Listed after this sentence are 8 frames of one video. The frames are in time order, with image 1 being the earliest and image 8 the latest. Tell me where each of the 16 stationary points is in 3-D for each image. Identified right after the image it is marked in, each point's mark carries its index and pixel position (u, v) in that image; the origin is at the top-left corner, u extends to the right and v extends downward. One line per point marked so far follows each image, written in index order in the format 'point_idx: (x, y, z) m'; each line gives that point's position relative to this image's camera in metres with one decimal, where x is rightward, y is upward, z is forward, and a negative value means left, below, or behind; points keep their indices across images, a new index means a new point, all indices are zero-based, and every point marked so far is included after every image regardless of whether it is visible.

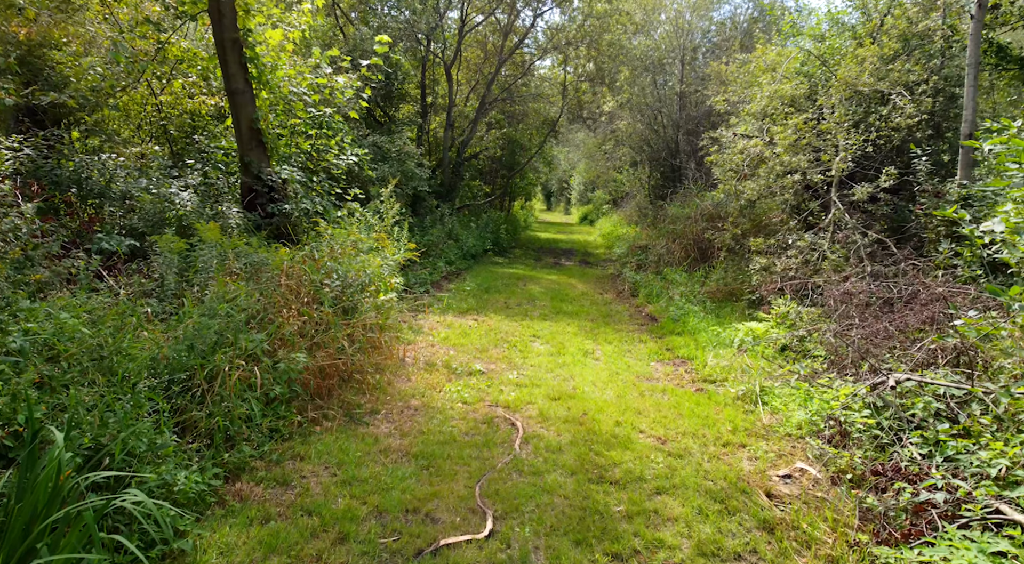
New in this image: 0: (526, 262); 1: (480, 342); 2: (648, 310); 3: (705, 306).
0: (+0.4, +0.5, +17.8) m
1: (-0.4, -0.8, +8.5) m
2: (+2.2, -0.5, +11.3) m
3: (+3.0, -0.4, +10.6) m
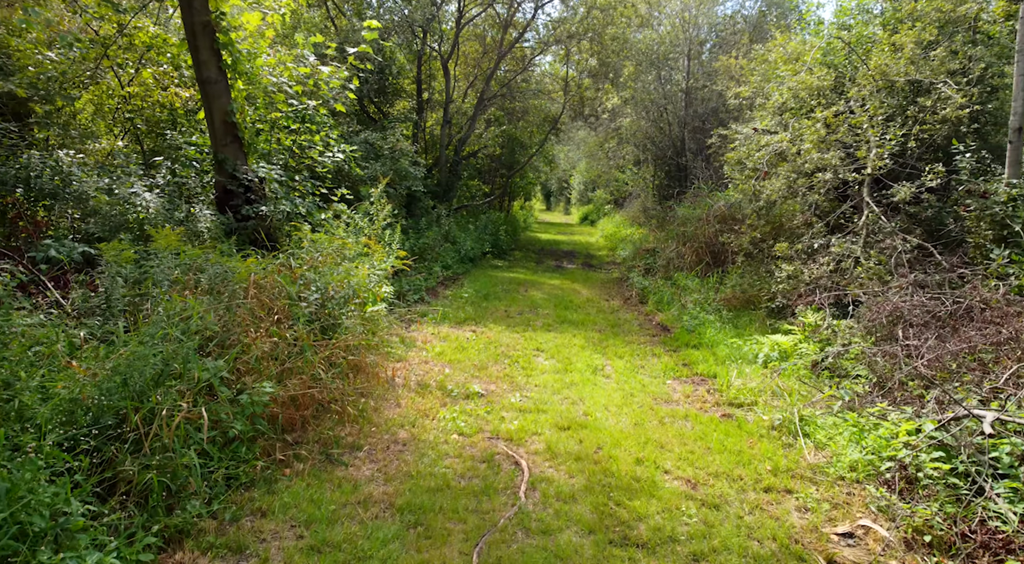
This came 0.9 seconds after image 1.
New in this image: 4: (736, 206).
0: (+0.4, +0.4, +17.0) m
1: (-0.4, -0.9, +7.8) m
2: (+2.2, -0.6, +10.5) m
3: (+3.0, -0.5, +9.8) m
4: (+3.7, +1.2, +11.5) m
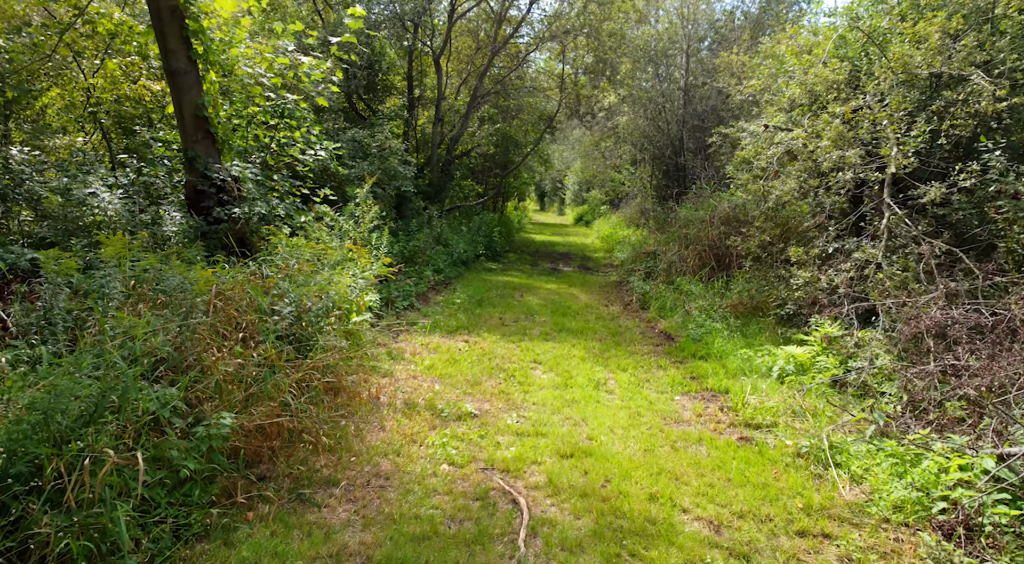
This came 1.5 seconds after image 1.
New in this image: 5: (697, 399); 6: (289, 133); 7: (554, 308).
0: (+0.3, +0.4, +16.5) m
1: (-0.4, -0.9, +7.2) m
2: (+2.1, -0.6, +10.0) m
3: (+2.9, -0.6, +9.3) m
4: (+3.6, +1.2, +10.9) m
5: (+1.8, -1.1, +6.8) m
6: (-2.5, +1.6, +7.7) m
7: (+0.7, -0.4, +11.2) m
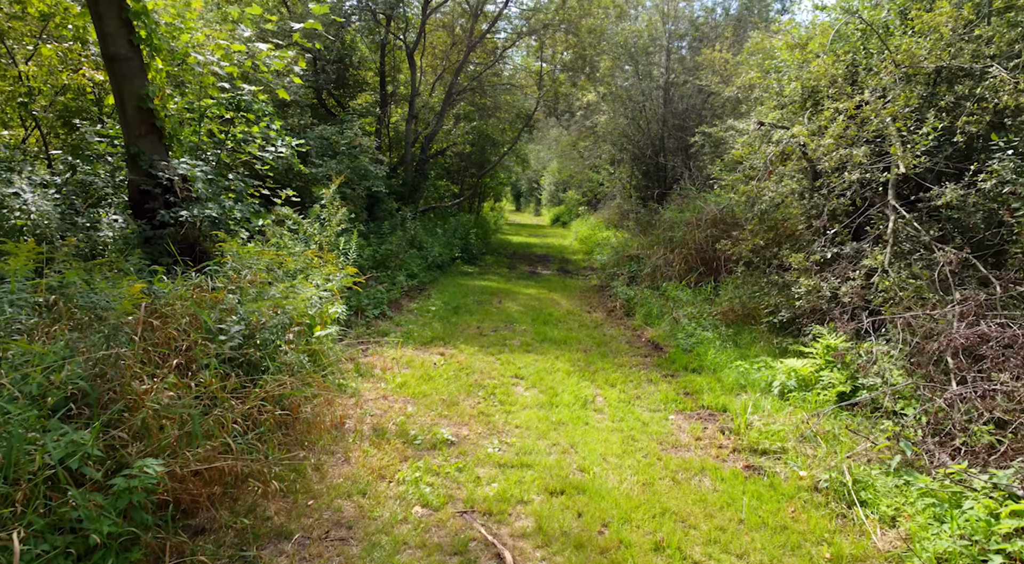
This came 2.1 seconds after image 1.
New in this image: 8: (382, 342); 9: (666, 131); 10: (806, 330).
0: (-0.3, +0.3, +15.9) m
1: (-0.6, -1.0, +6.6) m
2: (+1.8, -0.7, +9.5) m
3: (+2.7, -0.7, +8.8) m
4: (+3.3, +1.1, +10.5) m
5: (+1.6, -1.2, +6.3) m
6: (-2.7, +1.5, +7.0) m
7: (+0.3, -0.5, +10.6) m
8: (-1.5, -0.7, +8.1) m
9: (+3.8, +3.7, +17.2) m
10: (+3.4, -0.6, +8.0) m
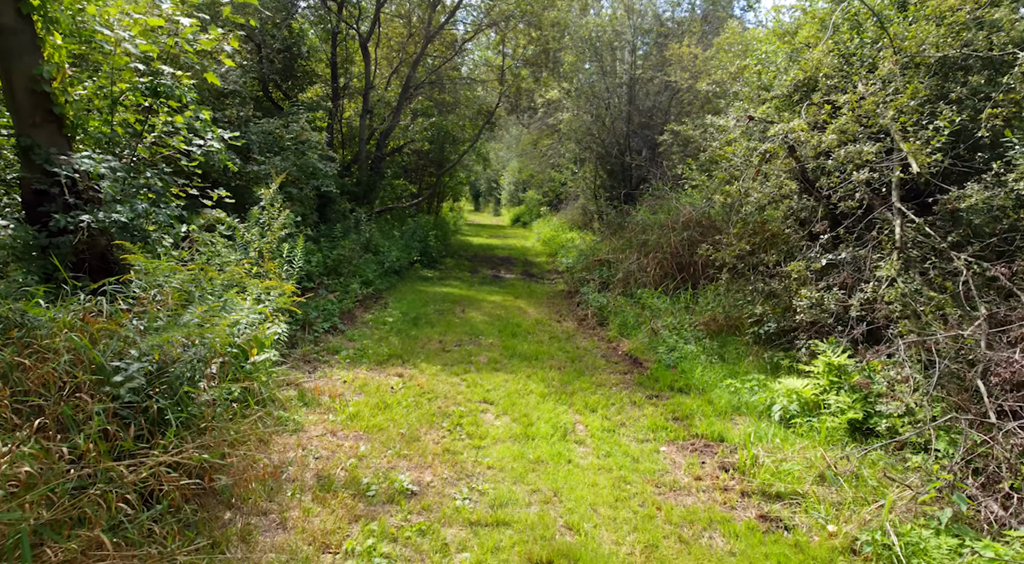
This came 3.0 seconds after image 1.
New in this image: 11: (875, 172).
0: (-1.1, +0.1, +15.0) m
1: (-0.9, -1.1, +5.7) m
2: (+1.4, -0.8, +8.7) m
3: (+2.3, -0.8, +8.1) m
4: (+2.8, +1.0, +9.8) m
5: (+1.4, -1.3, +5.6) m
6: (-3.0, +1.4, +6.0) m
7: (-0.2, -0.6, +9.8) m
8: (-1.9, -0.8, +7.2) m
9: (+2.9, +3.7, +16.5) m
10: (+3.0, -0.7, +7.4) m
11: (+3.3, +1.0, +6.4) m
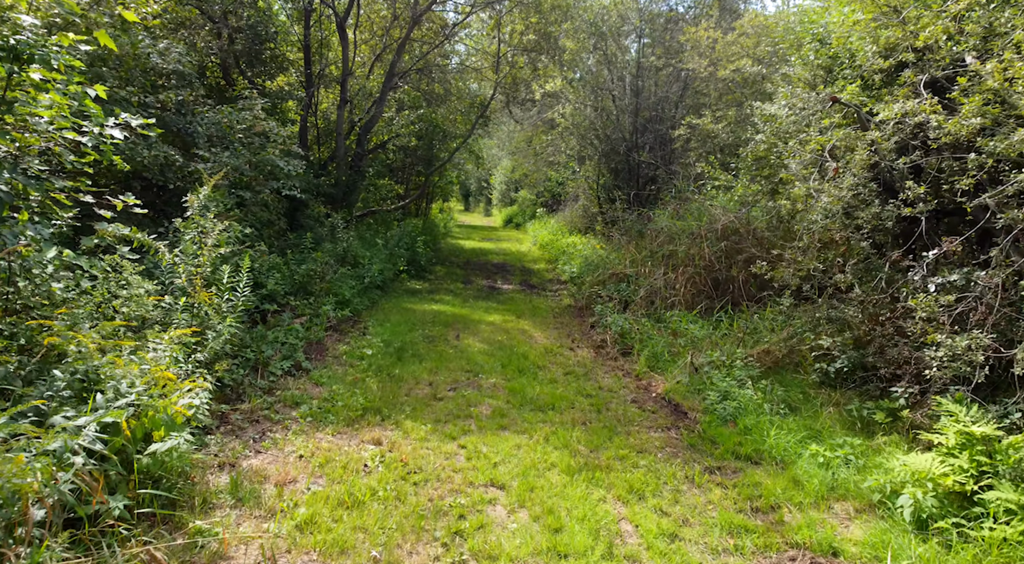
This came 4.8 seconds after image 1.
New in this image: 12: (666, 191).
0: (-1.1, -0.1, +13.2) m
1: (-0.7, -1.4, +4.0) m
2: (+1.5, -1.1, +7.0) m
3: (+2.4, -1.0, +6.4) m
4: (+2.9, +0.7, +8.1) m
5: (+1.5, -1.6, +3.9) m
6: (-2.8, +1.1, +4.2) m
7: (-0.1, -0.9, +8.1) m
8: (-1.8, -1.1, +5.4) m
9: (+2.8, +3.4, +14.8) m
10: (+3.1, -0.9, +5.7) m
11: (+3.4, +0.8, +4.8) m
12: (+3.2, +1.9, +14.7) m
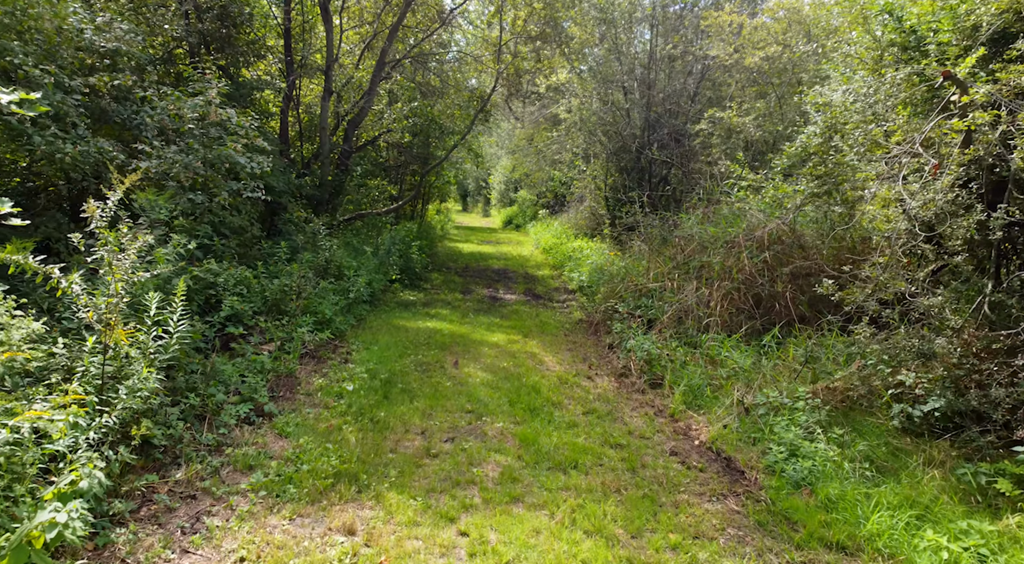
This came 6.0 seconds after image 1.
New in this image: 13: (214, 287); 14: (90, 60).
0: (-1.0, -0.3, +11.9) m
1: (-0.6, -1.6, +2.6) m
2: (+1.6, -1.3, +5.7) m
3: (+2.5, -1.2, +5.1) m
4: (+3.0, +0.5, +6.8) m
5: (+1.6, -1.8, +2.5) m
6: (-2.7, +0.9, +2.9) m
7: (0.0, -1.1, +6.8) m
8: (-1.7, -1.3, +4.1) m
9: (+2.9, +3.2, +13.5) m
10: (+3.2, -1.1, +4.4) m
11: (+3.5, +0.6, +3.5) m
12: (+3.3, +1.7, +13.4) m
13: (-2.9, 0.0, +6.8) m
14: (-3.7, +2.0, +6.3) m
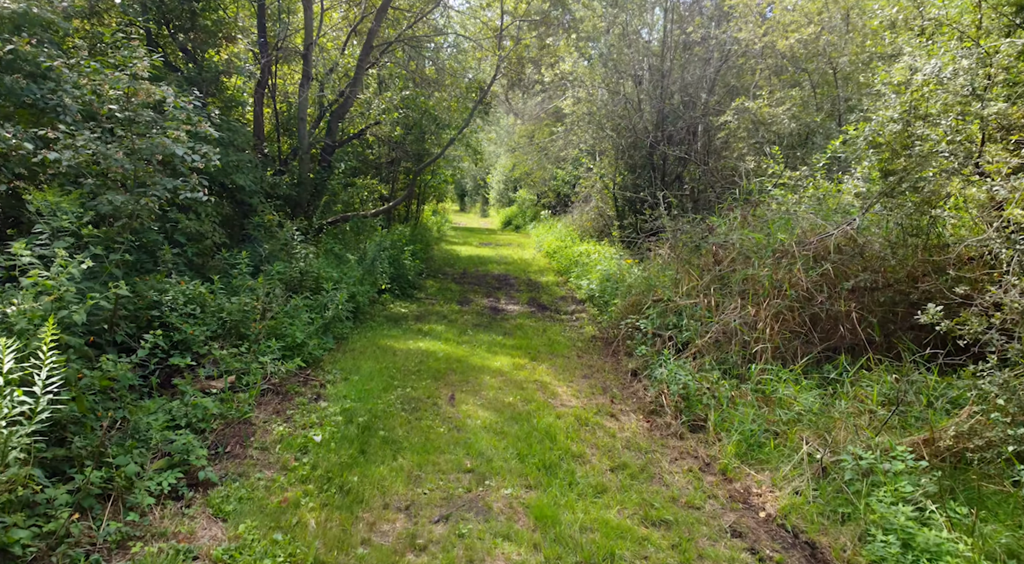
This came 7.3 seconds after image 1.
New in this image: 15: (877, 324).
0: (-1.0, -0.5, +10.6) m
1: (-0.5, -1.8, +1.3) m
2: (+1.7, -1.5, +4.4) m
3: (+2.5, -1.4, +3.8) m
4: (+3.0, +0.4, +5.5) m
5: (+1.7, -2.0, +1.2) m
6: (-2.7, +0.8, +1.6) m
7: (+0.1, -1.2, +5.4) m
8: (-1.6, -1.5, +2.8) m
9: (+2.9, +3.1, +12.2) m
10: (+3.3, -1.3, +3.1) m
11: (+3.6, +0.4, +2.1) m
12: (+3.3, +1.5, +12.1) m
13: (-2.8, -0.2, +5.5) m
14: (-3.6, +1.8, +5.0) m
15: (+3.2, -0.4, +6.0) m
